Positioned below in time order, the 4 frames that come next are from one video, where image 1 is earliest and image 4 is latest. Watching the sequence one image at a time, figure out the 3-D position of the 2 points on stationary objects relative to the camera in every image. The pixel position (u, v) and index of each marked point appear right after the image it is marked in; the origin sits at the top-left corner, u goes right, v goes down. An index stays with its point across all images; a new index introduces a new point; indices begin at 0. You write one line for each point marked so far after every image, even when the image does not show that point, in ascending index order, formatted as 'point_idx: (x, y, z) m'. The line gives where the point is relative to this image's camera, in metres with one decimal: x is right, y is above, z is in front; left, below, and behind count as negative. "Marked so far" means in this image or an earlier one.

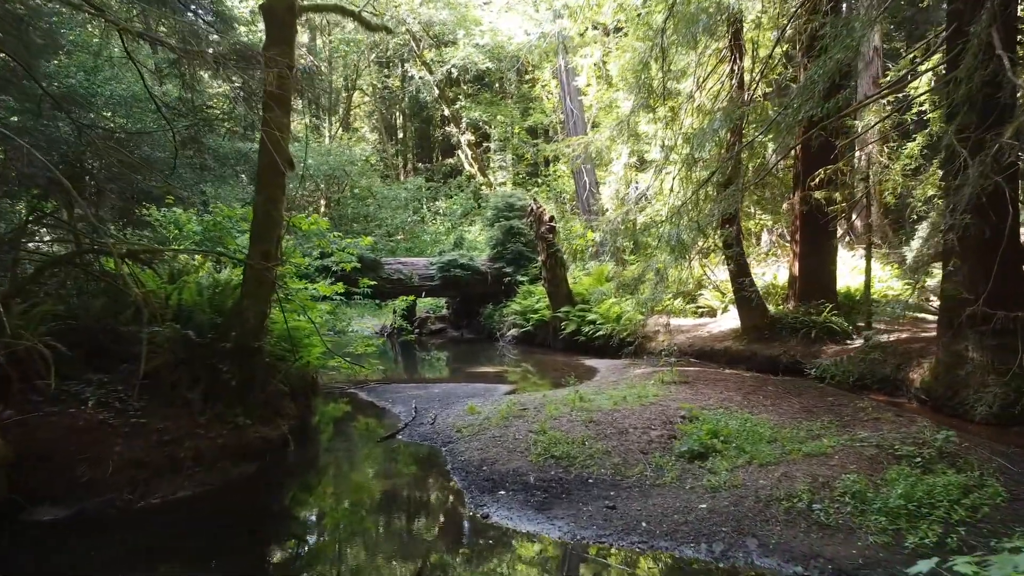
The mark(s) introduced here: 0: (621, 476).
0: (+0.6, -1.1, +4.8) m
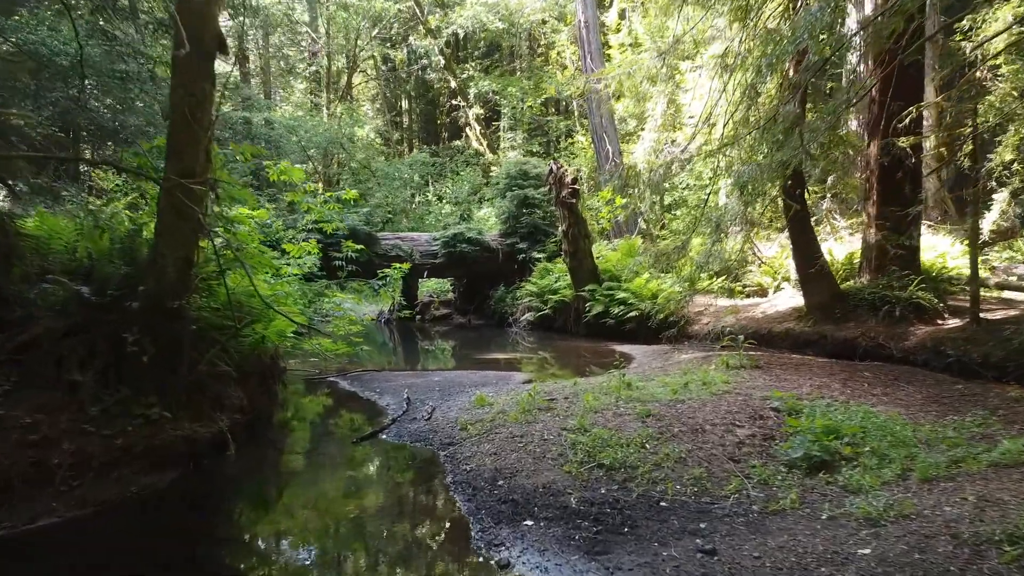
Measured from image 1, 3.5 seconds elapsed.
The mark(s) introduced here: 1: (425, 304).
0: (+0.7, -0.8, +3.1) m
1: (-1.6, -0.3, +15.0) m
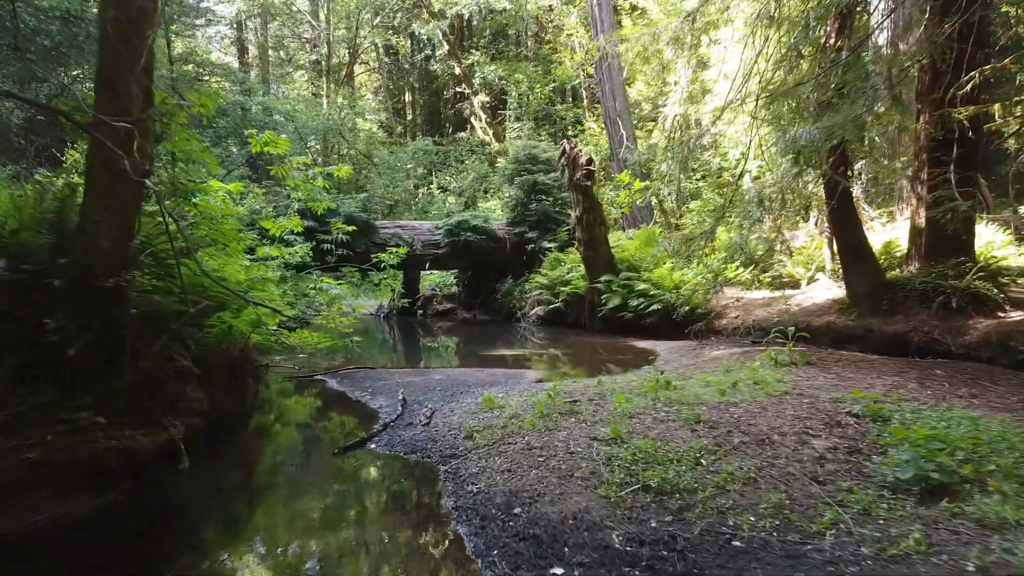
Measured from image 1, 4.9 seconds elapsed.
0: (+0.8, -0.7, +2.3) m
1: (-1.4, -0.2, +14.2) m
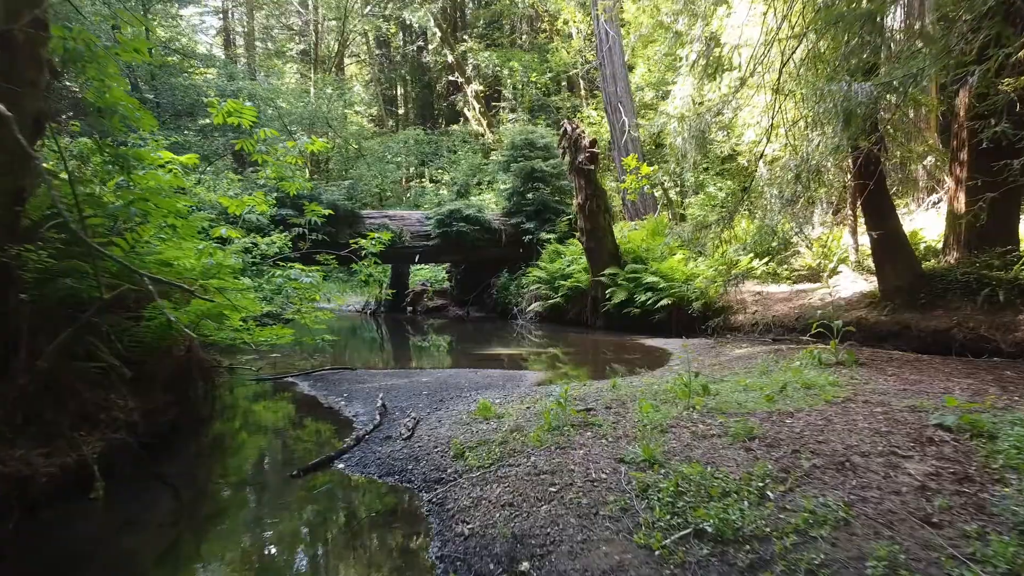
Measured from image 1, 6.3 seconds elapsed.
0: (+0.8, -0.6, +1.6) m
1: (-1.5, -0.1, +13.5) m
